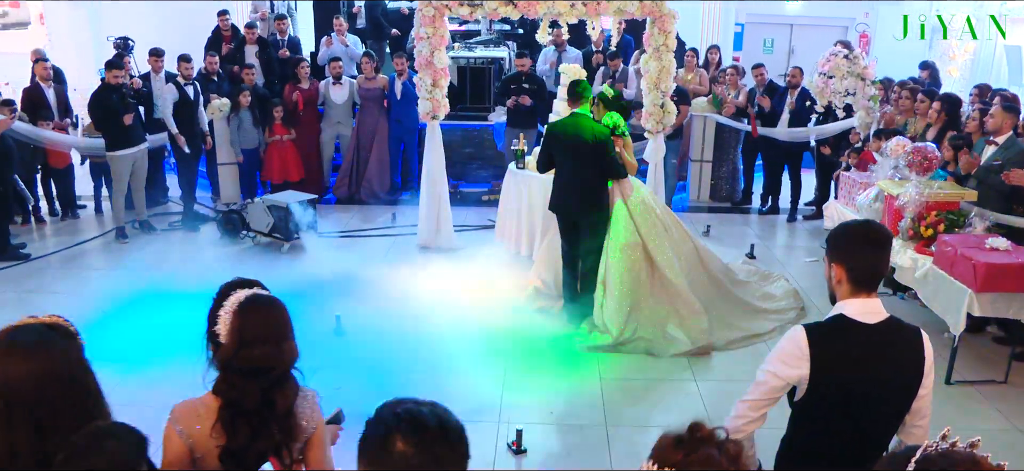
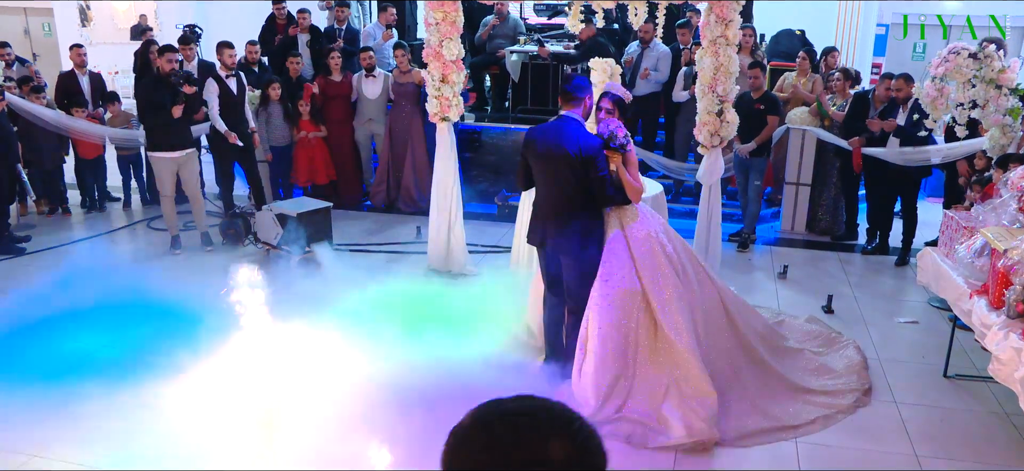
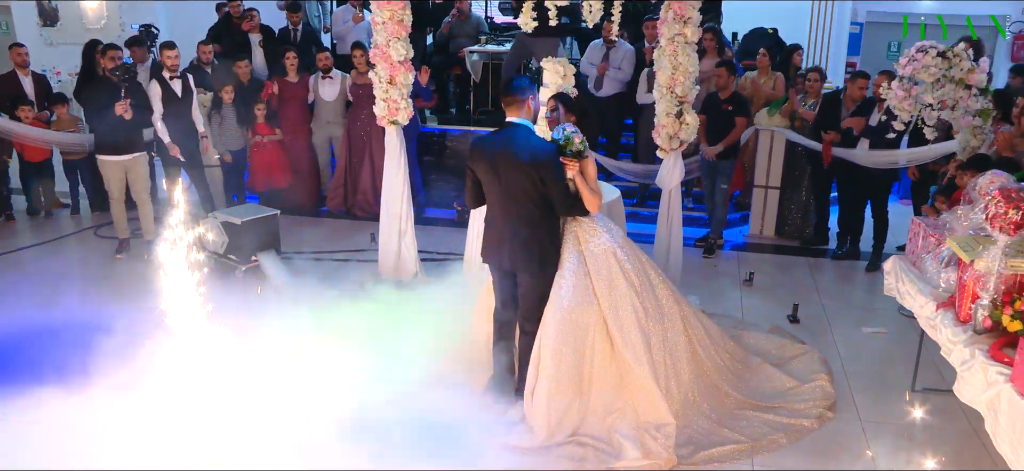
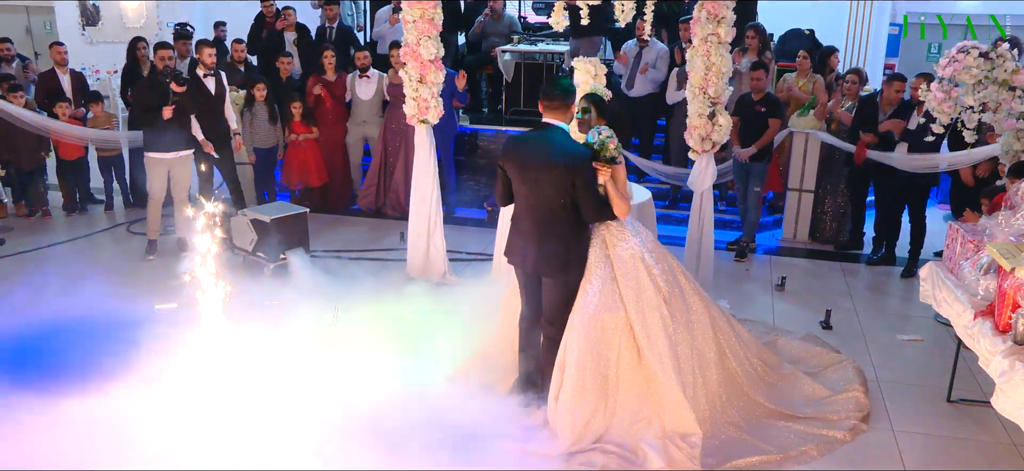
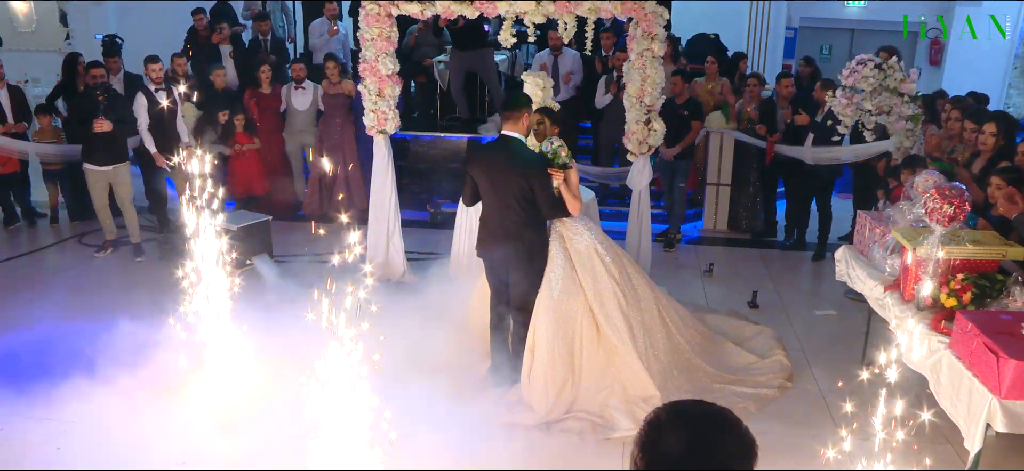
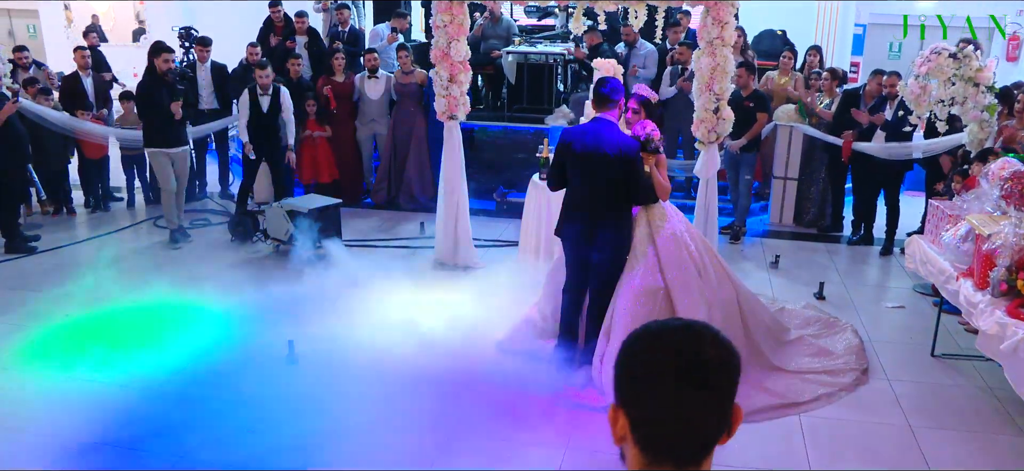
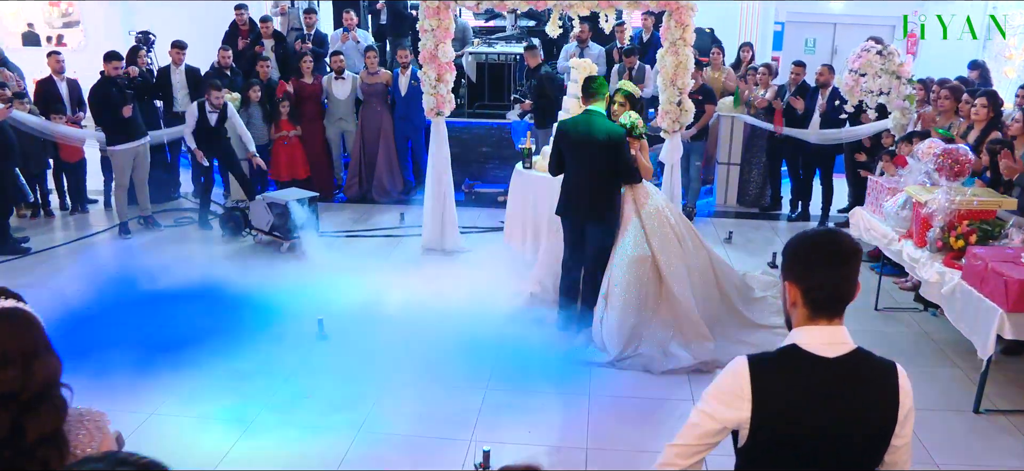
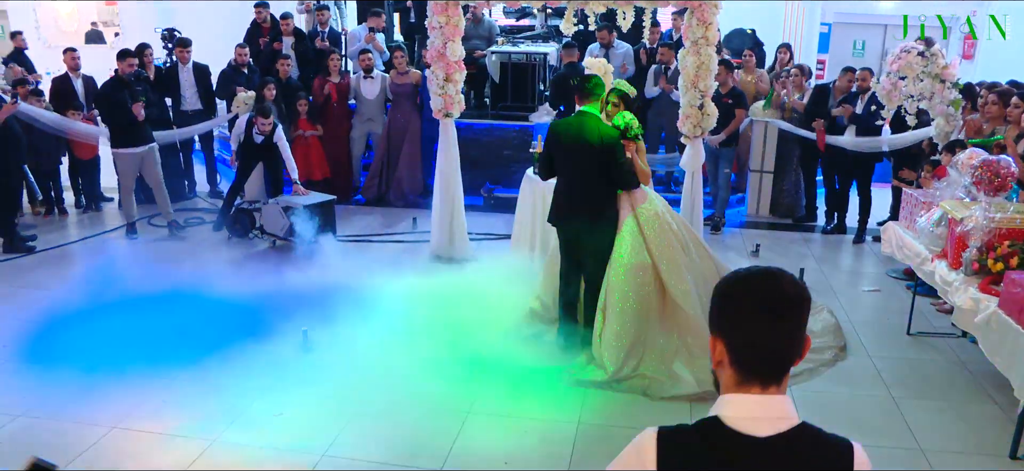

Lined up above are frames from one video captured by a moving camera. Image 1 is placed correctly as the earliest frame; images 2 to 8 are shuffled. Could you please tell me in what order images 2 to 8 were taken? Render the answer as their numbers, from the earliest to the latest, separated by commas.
7, 8, 6, 2, 4, 3, 5
